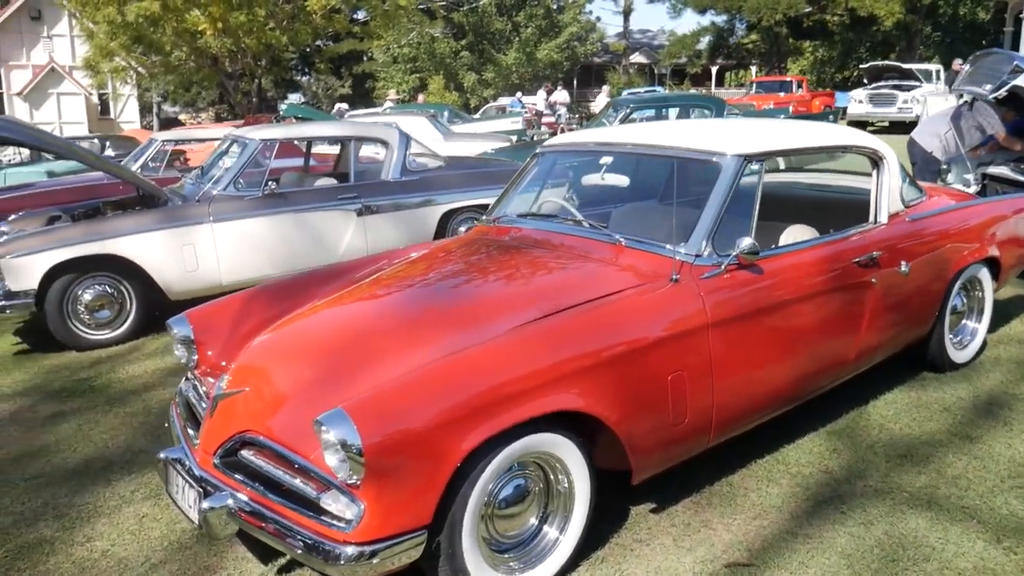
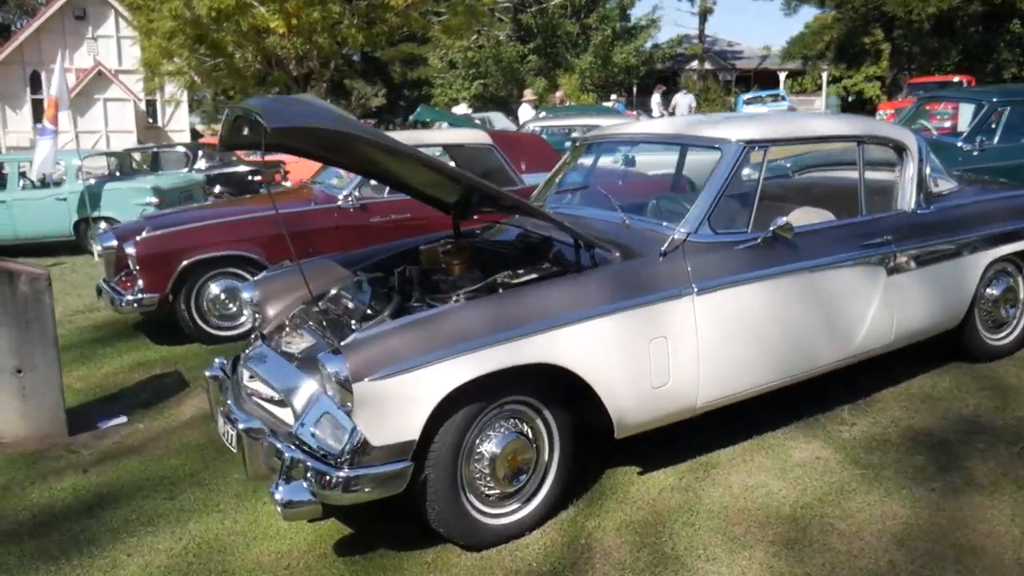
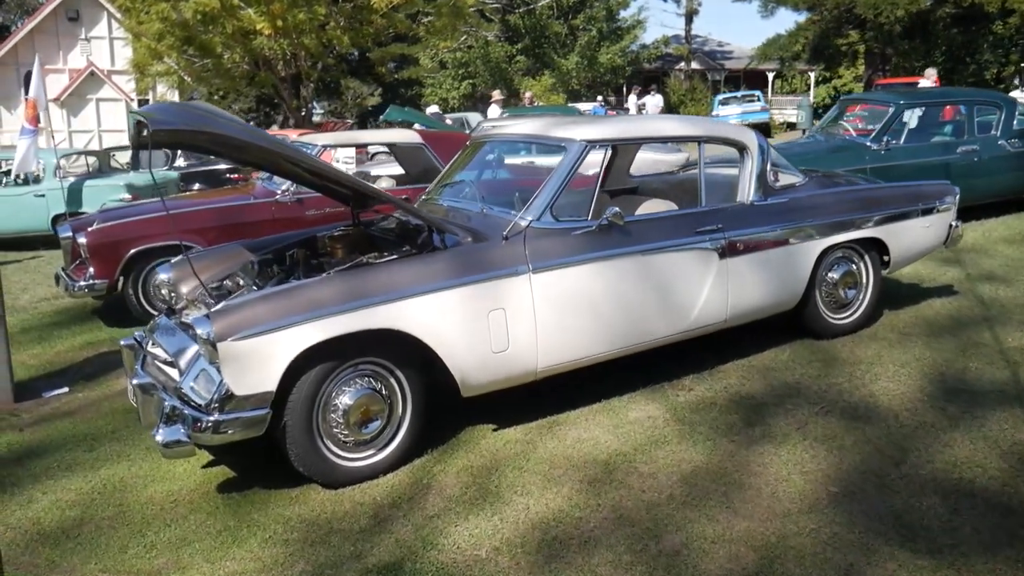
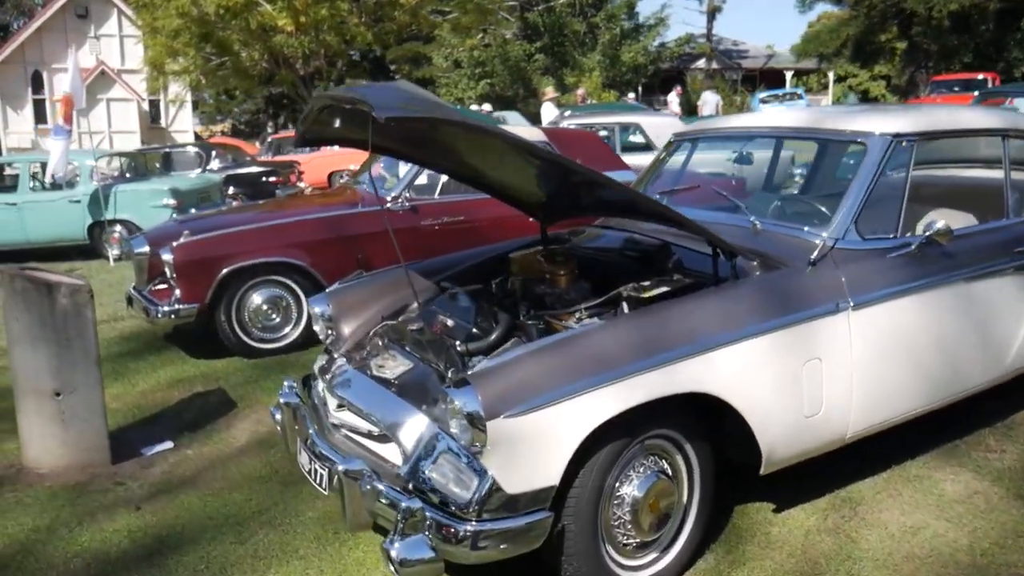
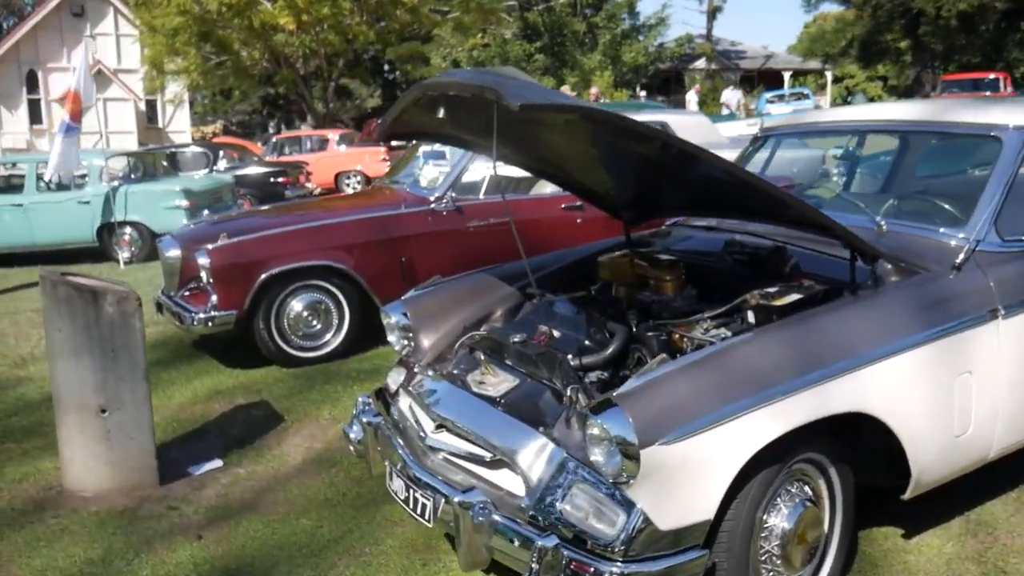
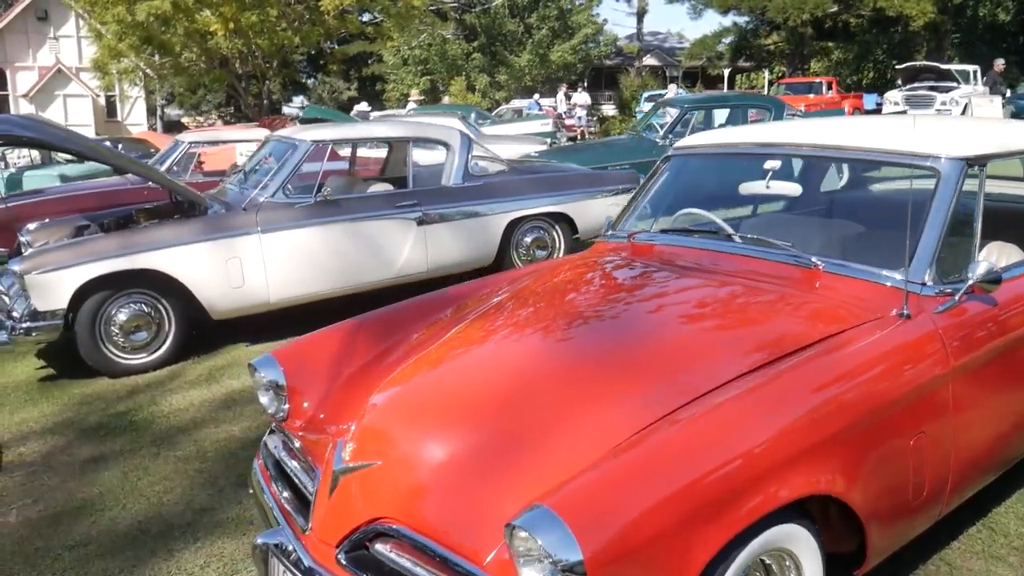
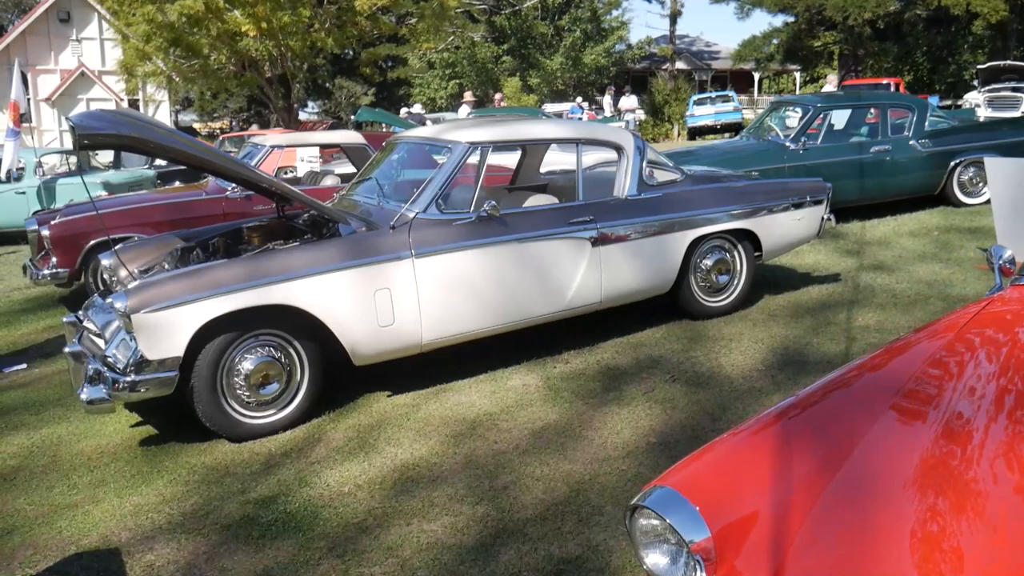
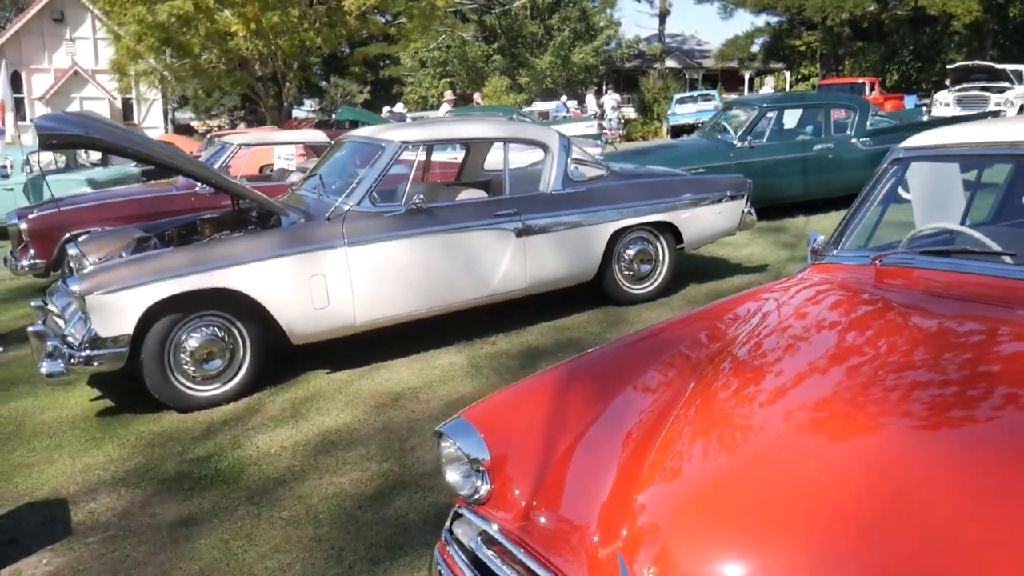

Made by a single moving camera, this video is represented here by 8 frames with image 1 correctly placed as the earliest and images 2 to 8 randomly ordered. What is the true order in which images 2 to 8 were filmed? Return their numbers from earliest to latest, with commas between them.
6, 8, 7, 3, 2, 4, 5
